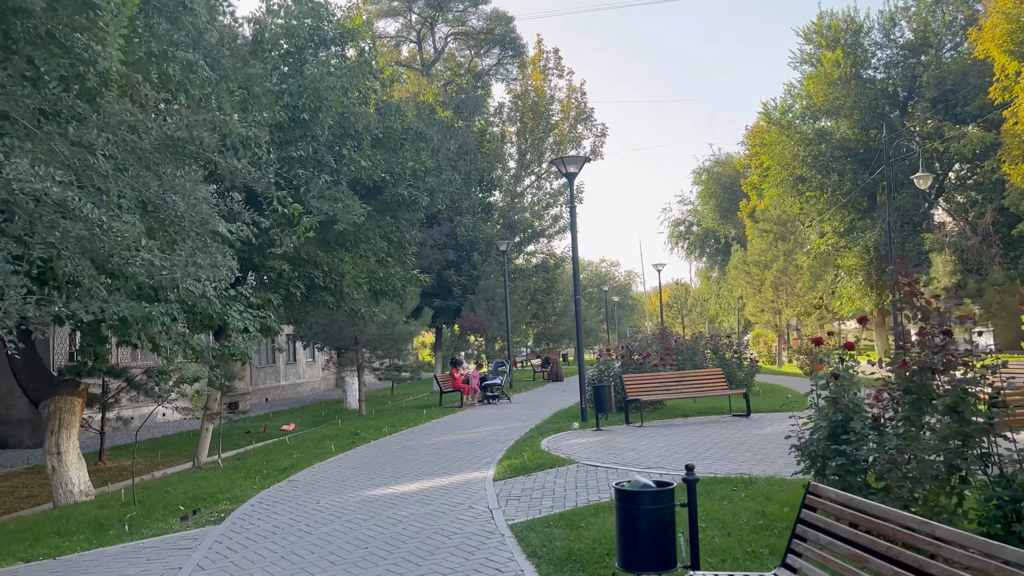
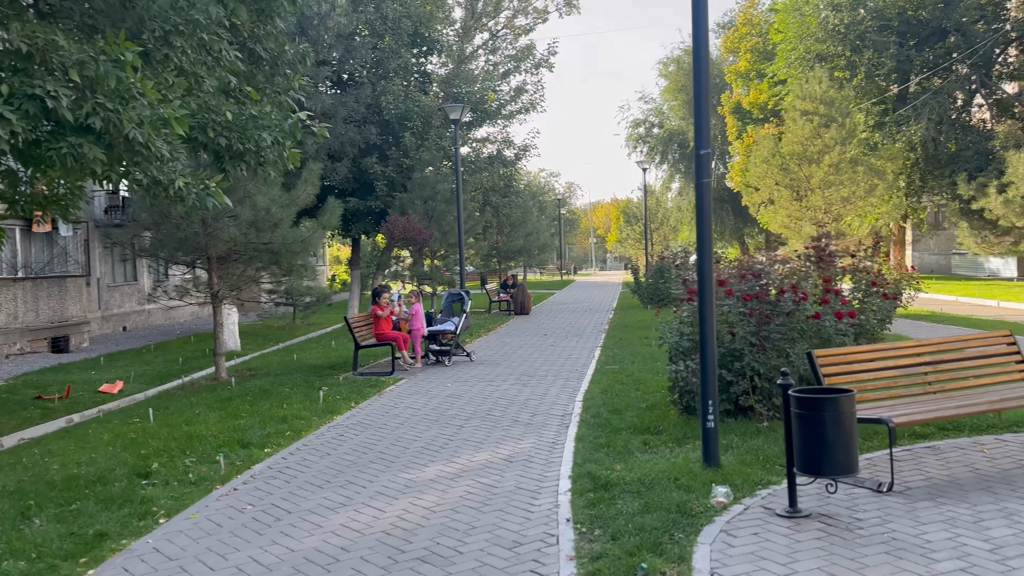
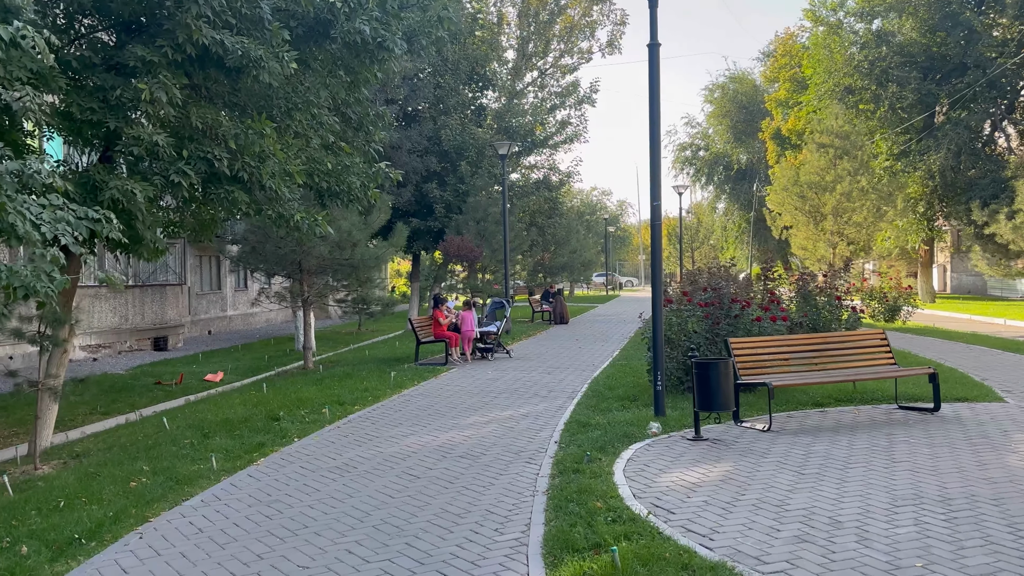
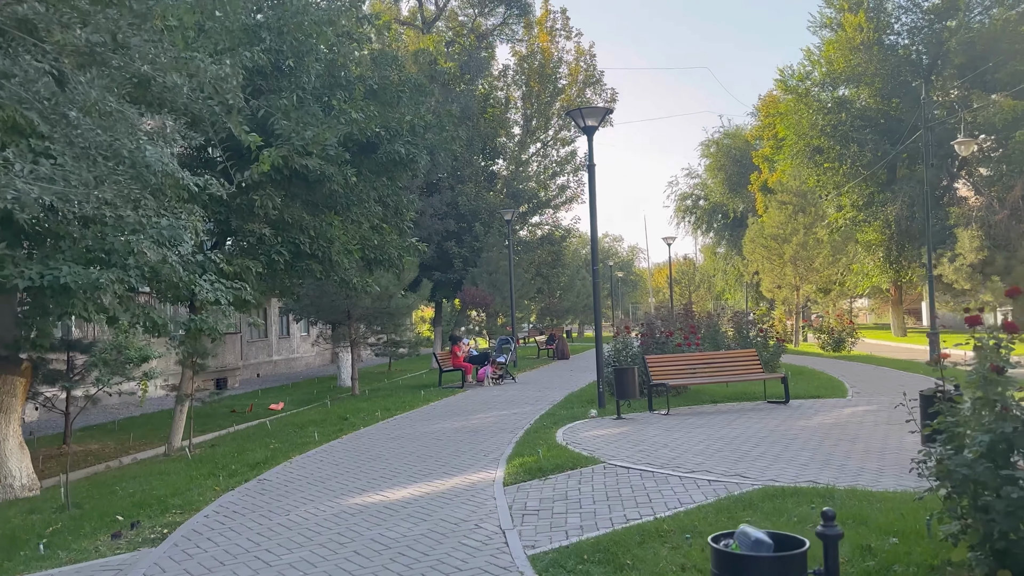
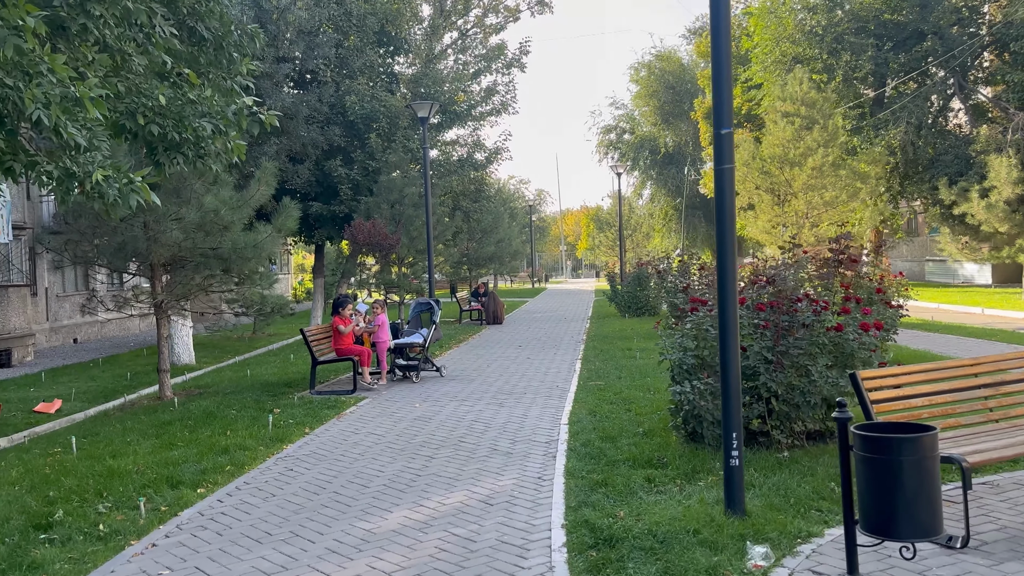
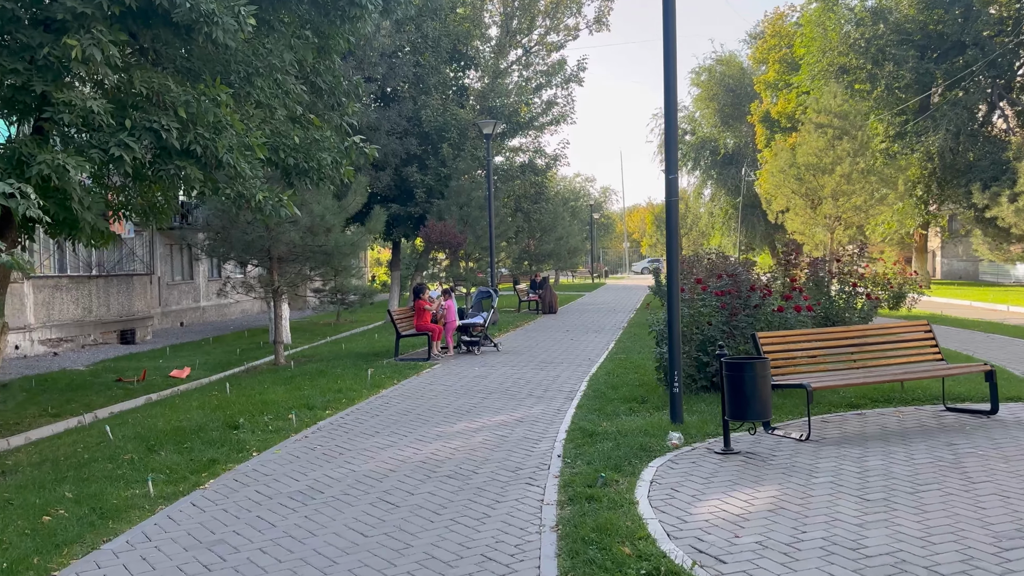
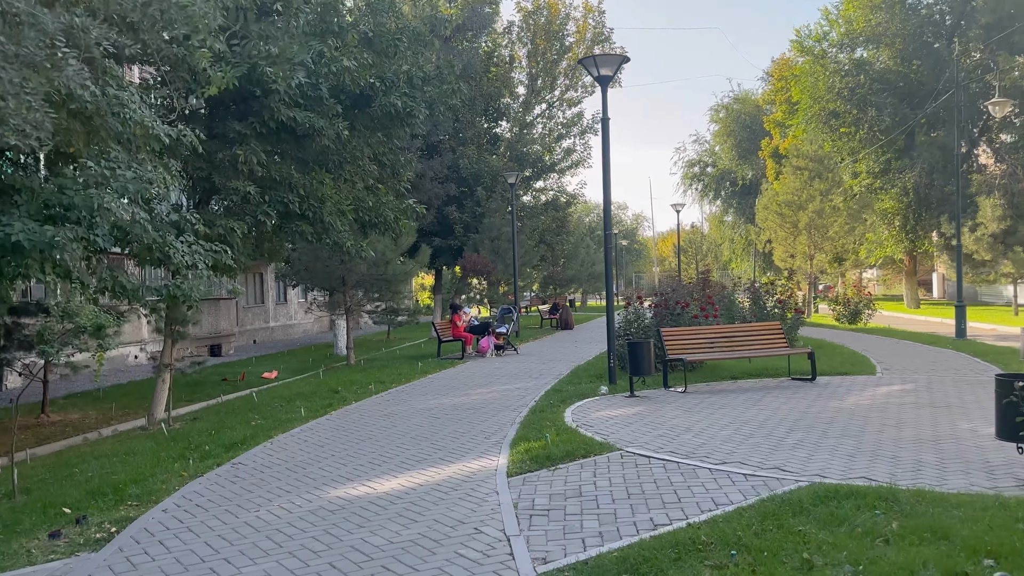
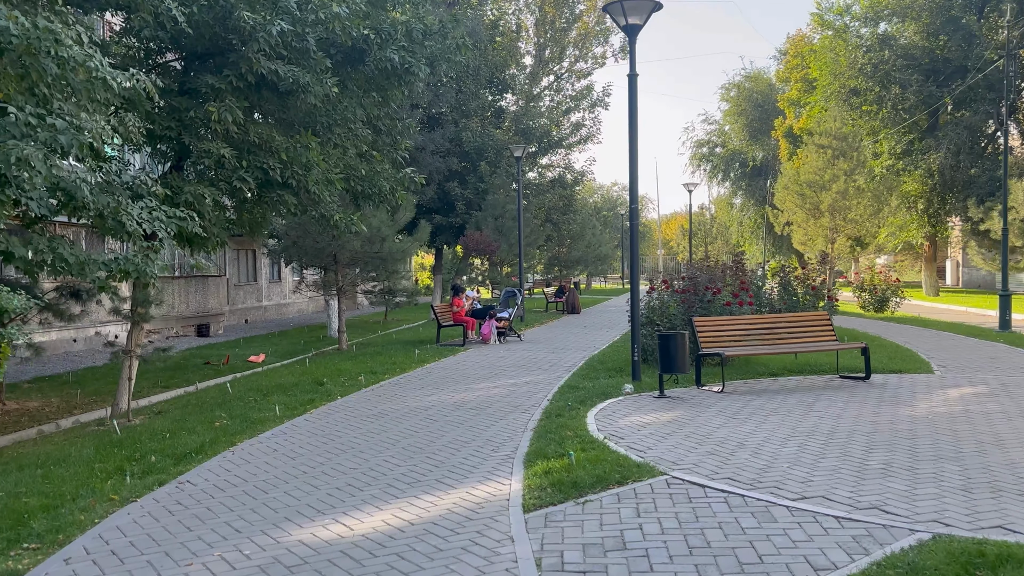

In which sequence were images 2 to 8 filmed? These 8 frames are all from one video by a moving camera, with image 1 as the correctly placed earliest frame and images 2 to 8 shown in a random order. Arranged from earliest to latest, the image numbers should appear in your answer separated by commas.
4, 7, 8, 3, 6, 2, 5
